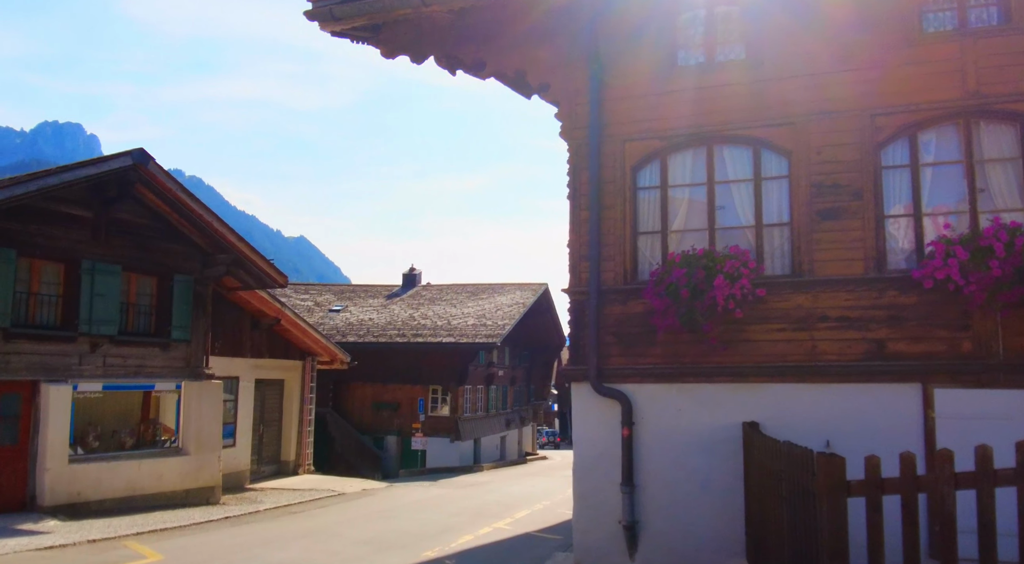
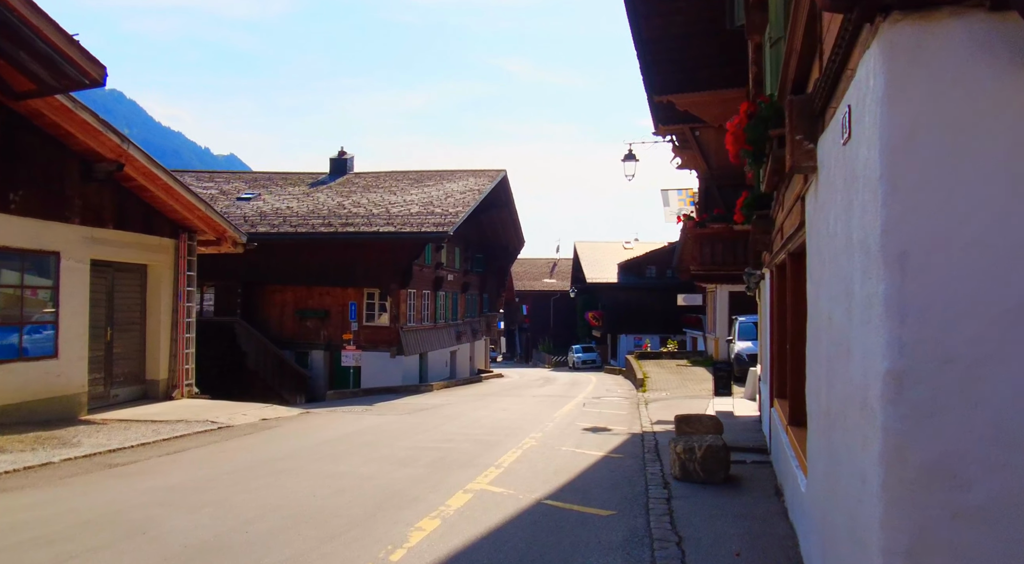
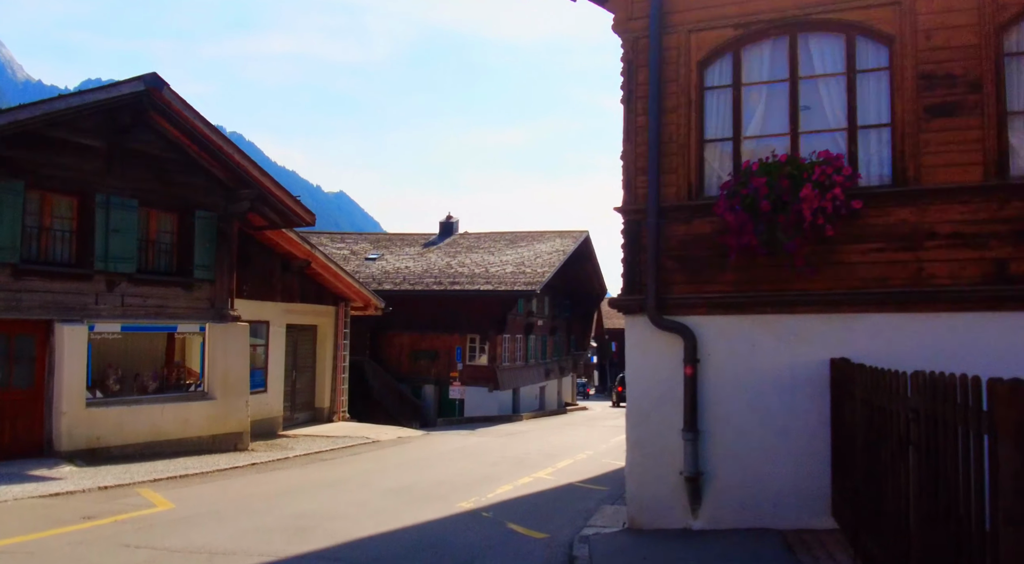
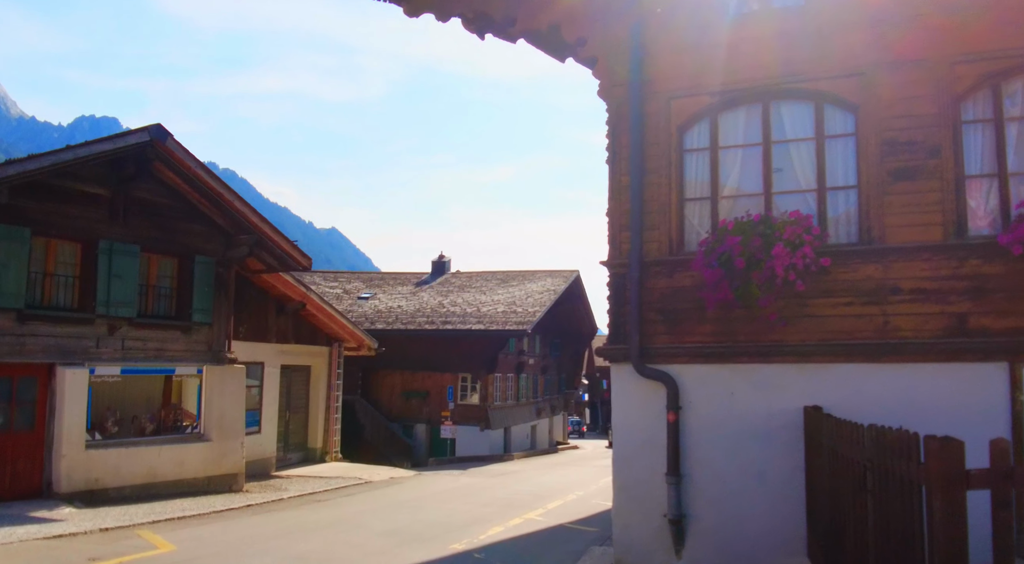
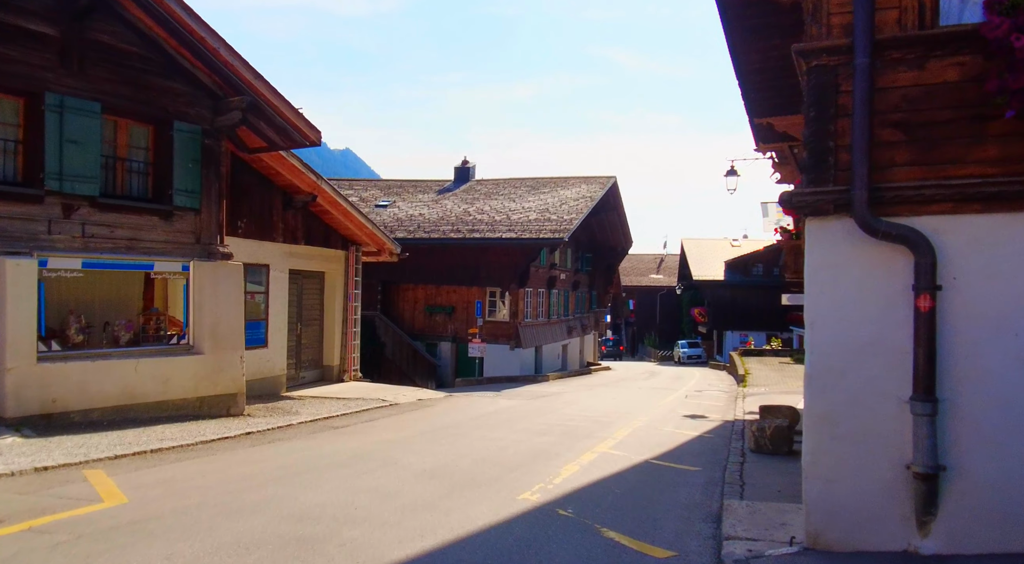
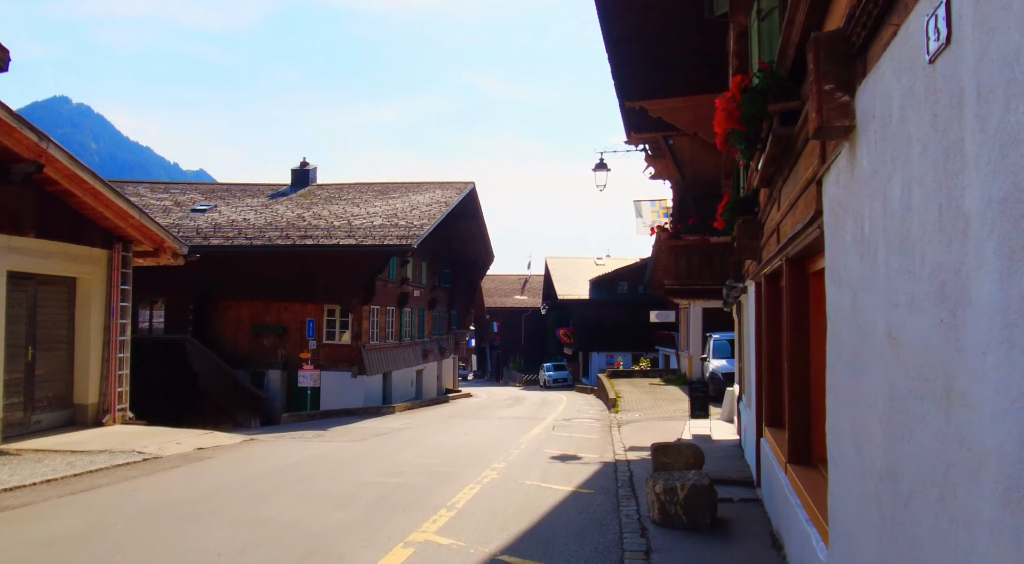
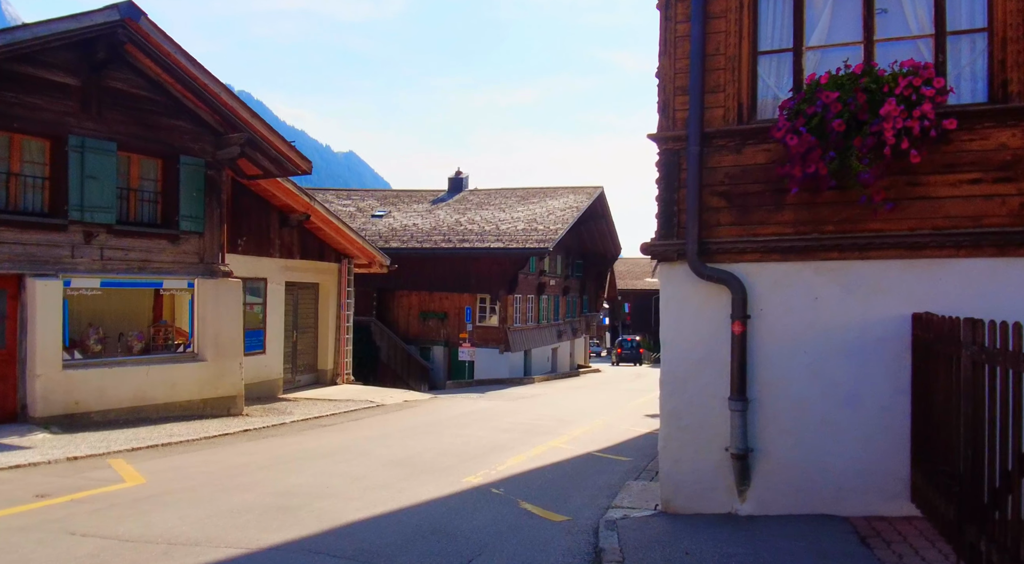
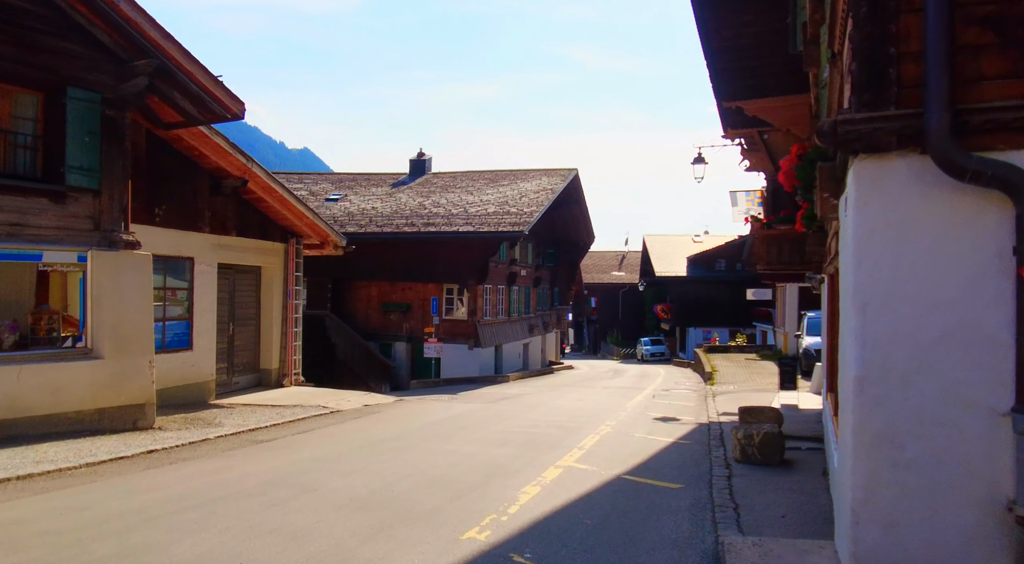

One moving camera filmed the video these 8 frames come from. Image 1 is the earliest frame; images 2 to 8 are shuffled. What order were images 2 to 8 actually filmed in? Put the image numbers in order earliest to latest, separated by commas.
4, 3, 7, 5, 8, 2, 6
